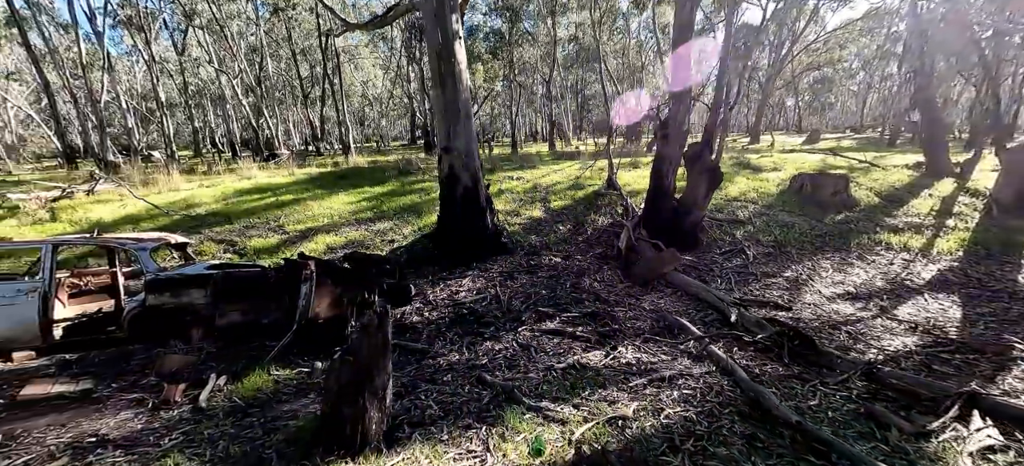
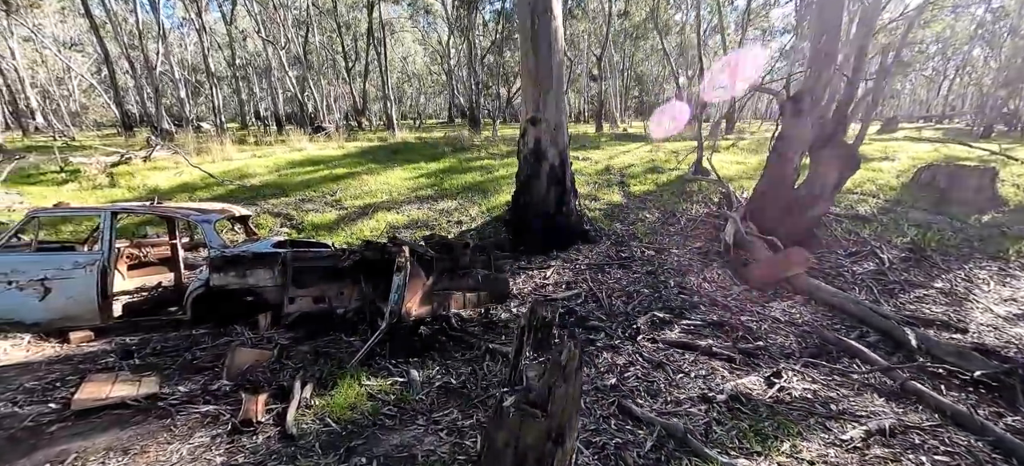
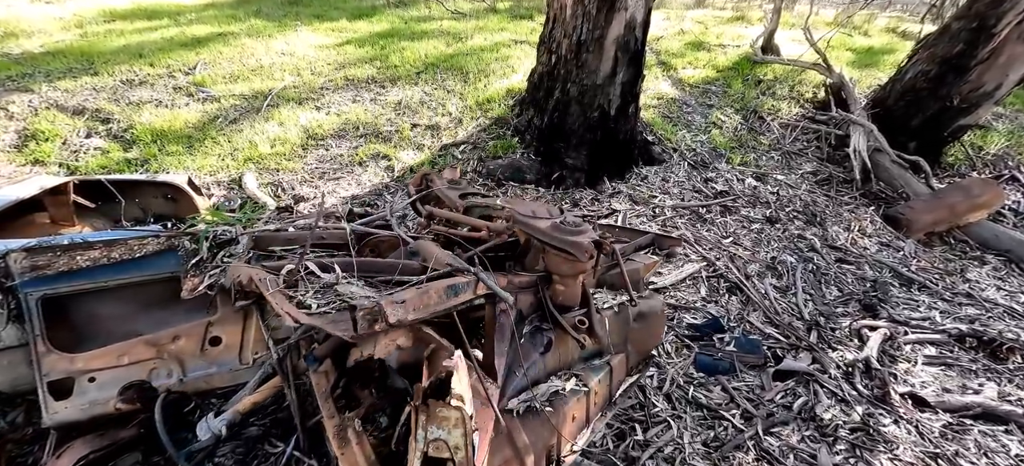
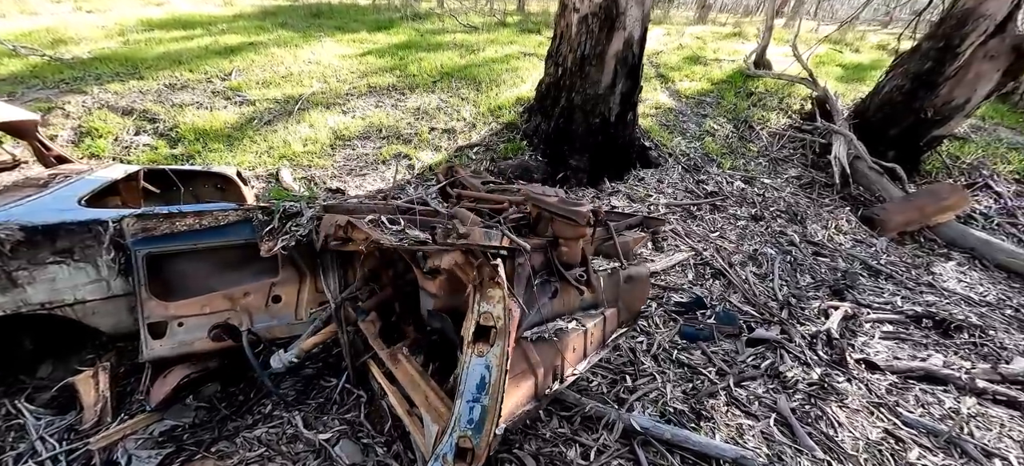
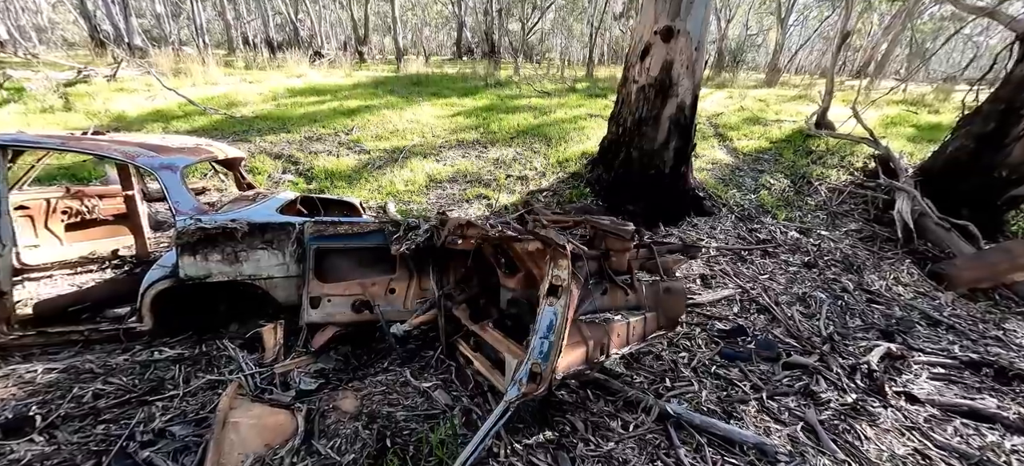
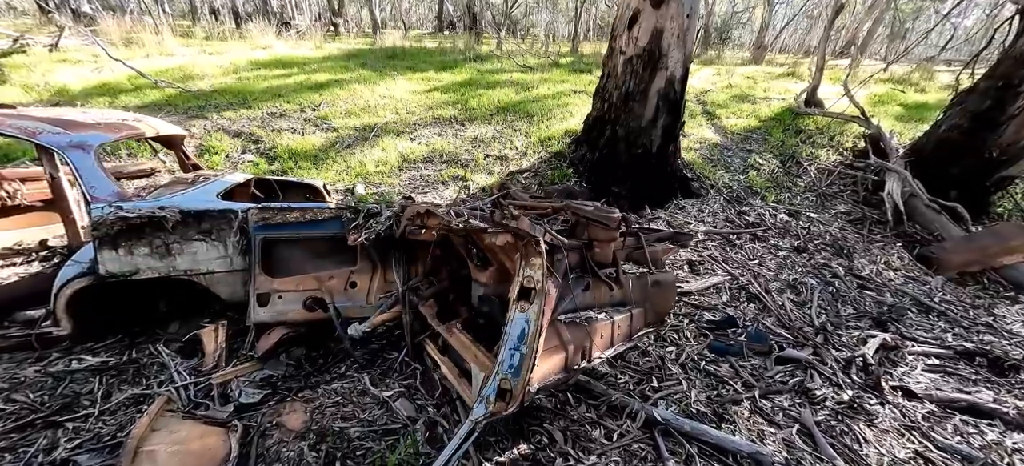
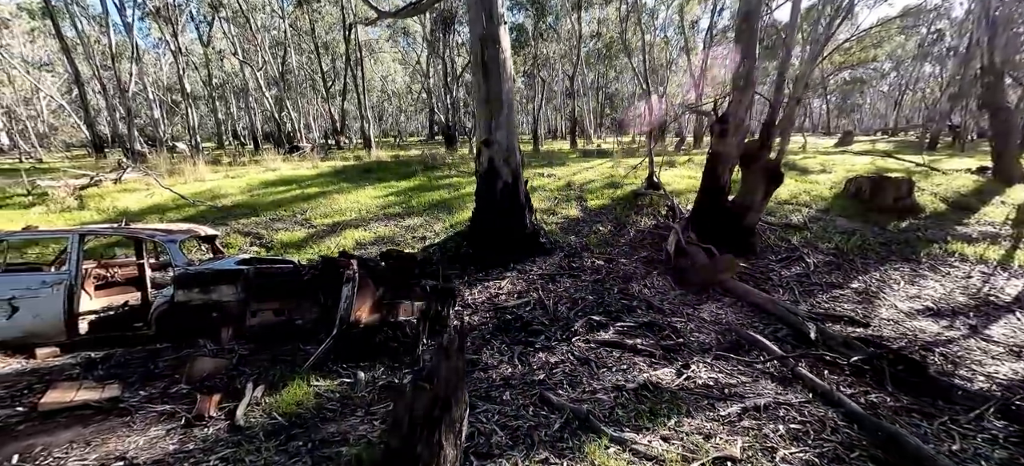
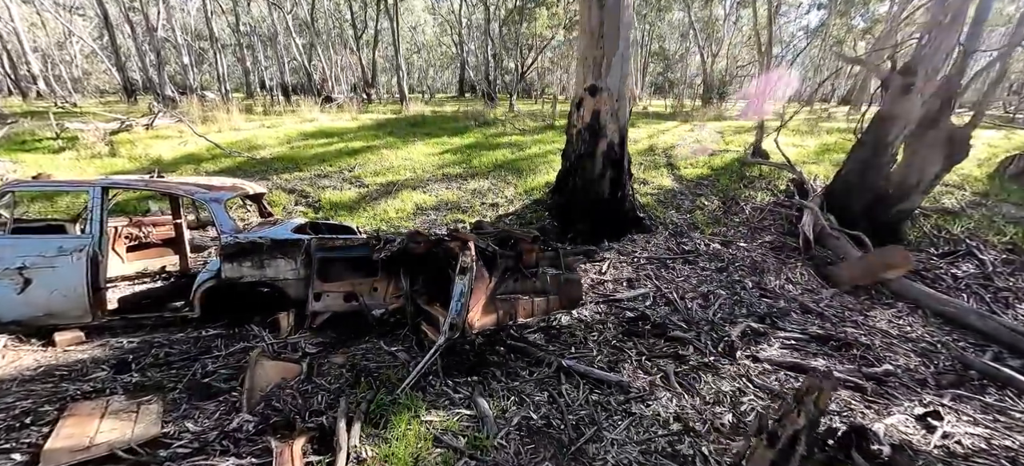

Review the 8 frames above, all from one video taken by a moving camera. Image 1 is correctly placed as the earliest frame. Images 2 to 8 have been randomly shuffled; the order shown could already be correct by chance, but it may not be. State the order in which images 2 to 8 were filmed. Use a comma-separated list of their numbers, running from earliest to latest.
7, 2, 8, 5, 6, 4, 3
